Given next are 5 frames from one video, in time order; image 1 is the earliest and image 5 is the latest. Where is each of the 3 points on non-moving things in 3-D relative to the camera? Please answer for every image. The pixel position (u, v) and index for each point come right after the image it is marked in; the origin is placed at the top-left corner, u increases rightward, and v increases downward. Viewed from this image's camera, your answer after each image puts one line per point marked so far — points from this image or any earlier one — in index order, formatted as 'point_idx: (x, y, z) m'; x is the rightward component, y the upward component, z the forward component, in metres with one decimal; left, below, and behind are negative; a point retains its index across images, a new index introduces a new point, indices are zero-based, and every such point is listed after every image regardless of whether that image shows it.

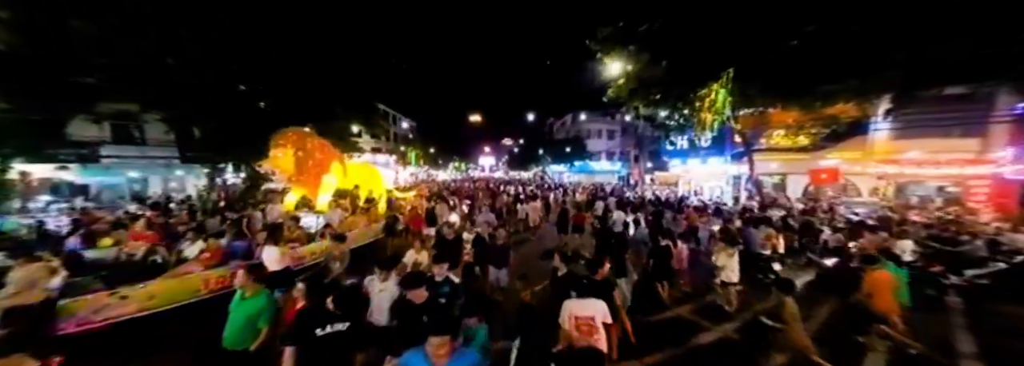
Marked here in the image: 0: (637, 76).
0: (+3.2, +2.8, +8.8) m
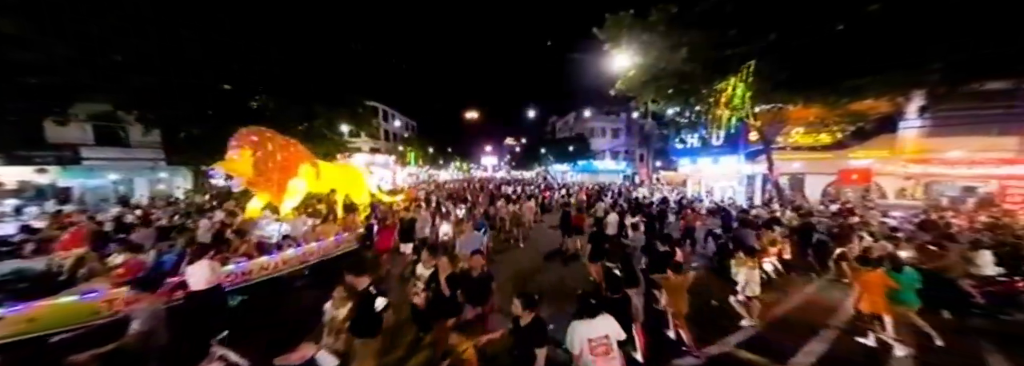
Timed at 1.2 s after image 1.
0: (+3.2, +2.7, +8.0) m
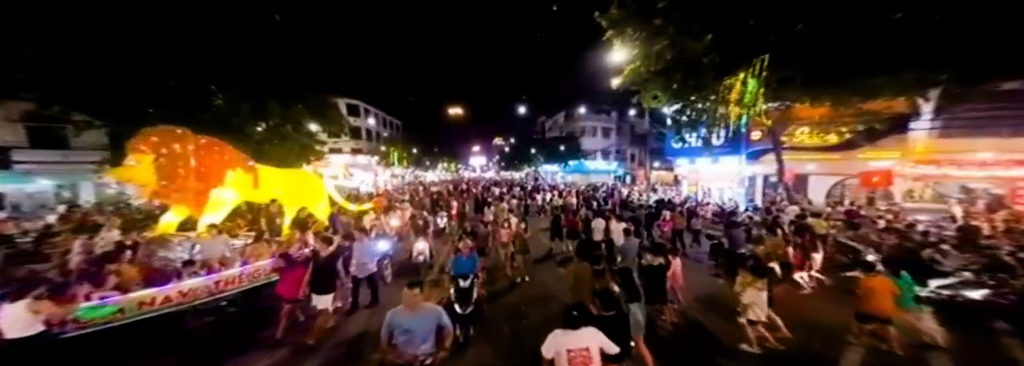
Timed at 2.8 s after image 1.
0: (+3.0, +2.6, +7.1) m
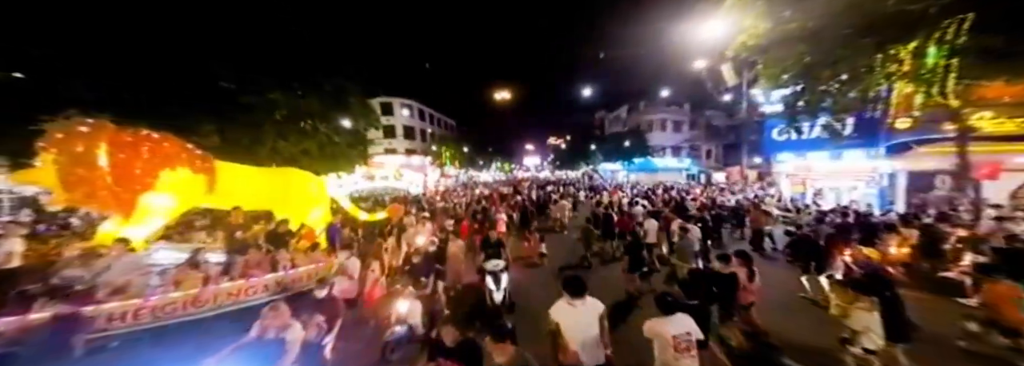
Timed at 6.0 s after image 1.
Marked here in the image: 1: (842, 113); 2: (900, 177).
0: (+4.0, +2.6, +4.8) m
1: (+9.5, +2.1, +9.6) m
2: (+14.5, +0.2, +12.6) m
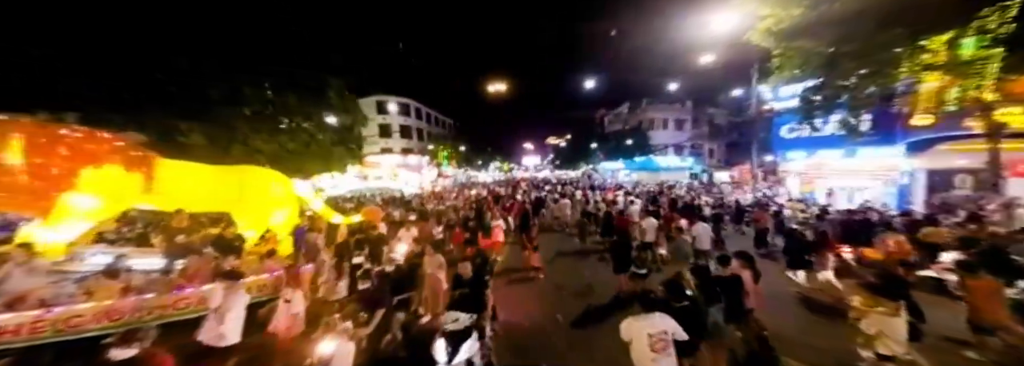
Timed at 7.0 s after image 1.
0: (+3.9, +2.6, +4.2) m
1: (+9.4, +2.1, +9.1) m
2: (+14.5, +0.2, +12.1) m
